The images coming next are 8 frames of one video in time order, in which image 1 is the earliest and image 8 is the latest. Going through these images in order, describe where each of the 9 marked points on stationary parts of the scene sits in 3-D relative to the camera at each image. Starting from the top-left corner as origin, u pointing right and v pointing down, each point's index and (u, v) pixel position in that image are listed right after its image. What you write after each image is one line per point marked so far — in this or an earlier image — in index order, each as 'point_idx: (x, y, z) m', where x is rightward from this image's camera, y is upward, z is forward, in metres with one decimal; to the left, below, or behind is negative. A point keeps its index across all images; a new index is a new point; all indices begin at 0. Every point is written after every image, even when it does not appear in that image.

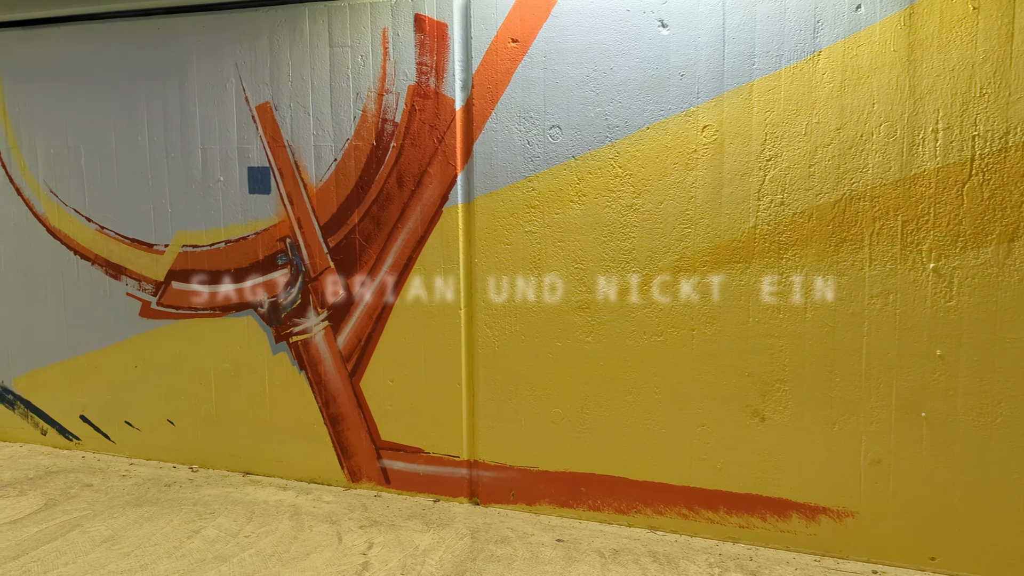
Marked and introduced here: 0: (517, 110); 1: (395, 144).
0: (0.0, +0.7, +3.4) m
1: (-0.5, +0.6, +3.6) m
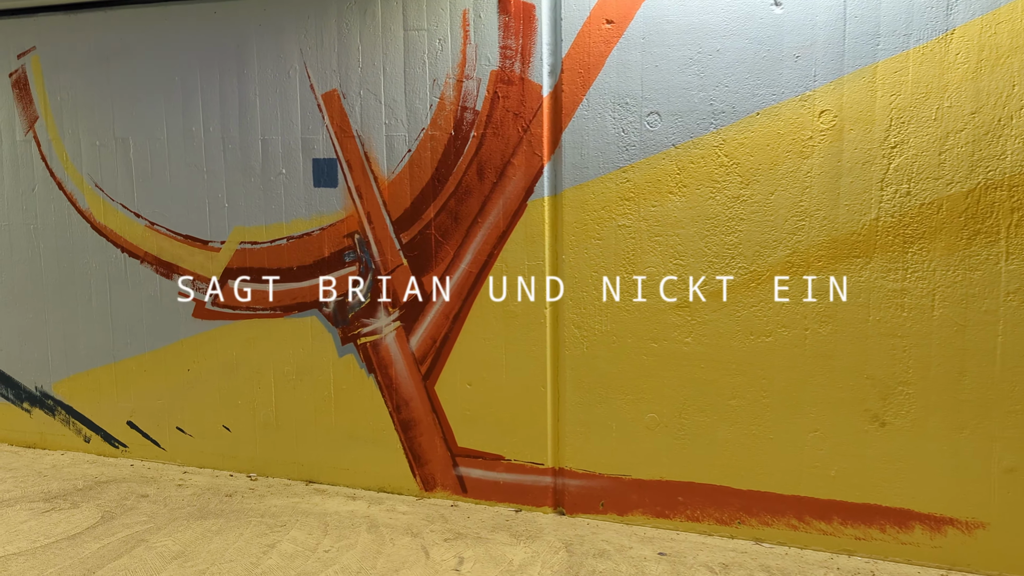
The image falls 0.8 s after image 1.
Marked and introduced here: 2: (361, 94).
0: (+0.4, +0.7, +3.2) m
1: (-0.1, +0.6, +3.4) m
2: (-0.6, +0.8, +3.6) m
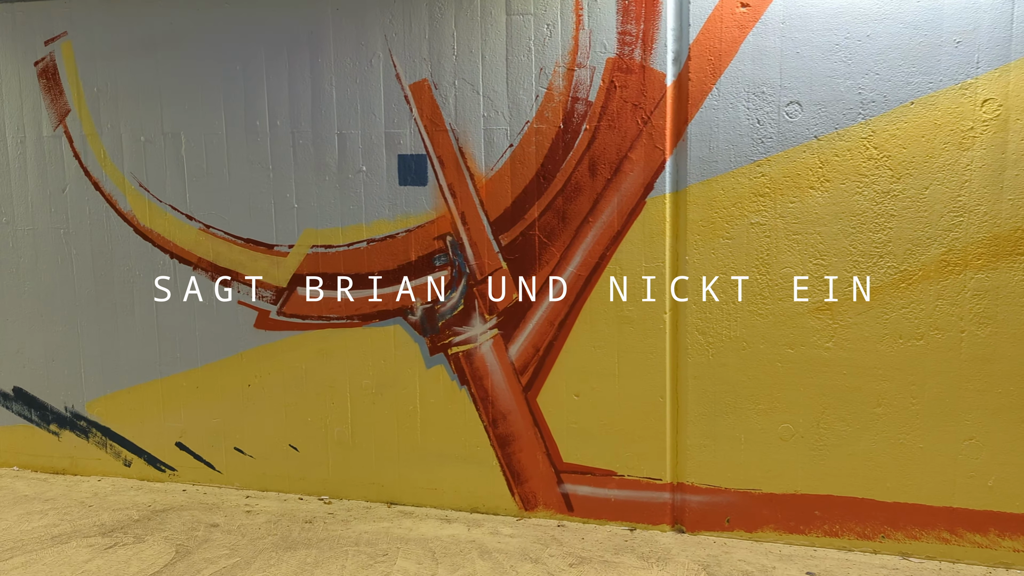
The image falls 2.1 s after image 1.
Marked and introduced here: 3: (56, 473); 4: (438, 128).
0: (+0.8, +0.7, +3.0) m
1: (+0.3, +0.6, +3.2) m
2: (-0.2, +0.8, +3.3) m
3: (-2.1, -0.9, +4.1) m
4: (-0.3, +0.6, +3.3) m
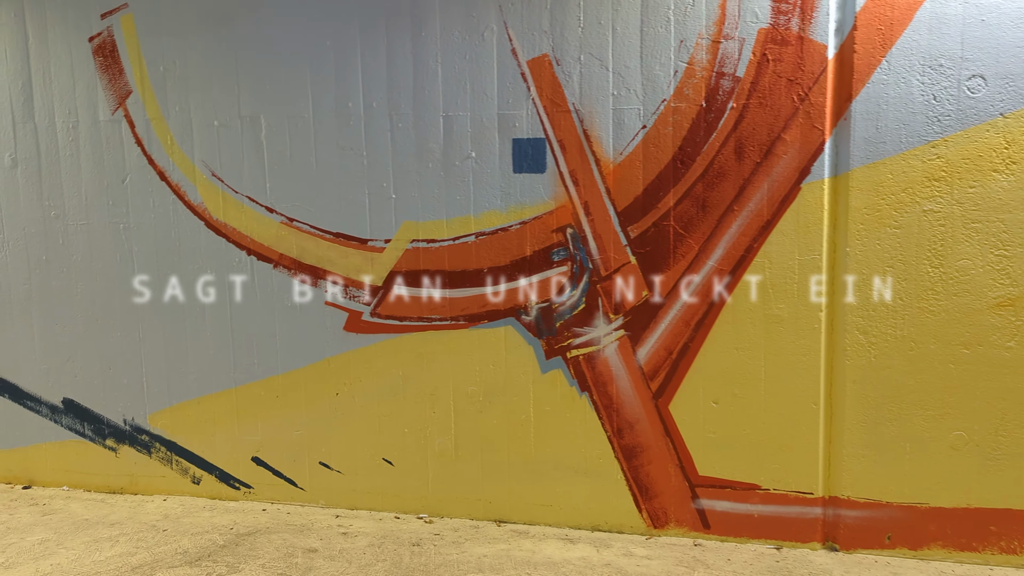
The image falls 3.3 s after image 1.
0: (+1.2, +0.7, +2.7) m
1: (+0.7, +0.6, +2.9) m
2: (+0.2, +0.8, +3.0) m
3: (-1.7, -0.9, +3.7) m
4: (+0.2, +0.6, +3.0) m
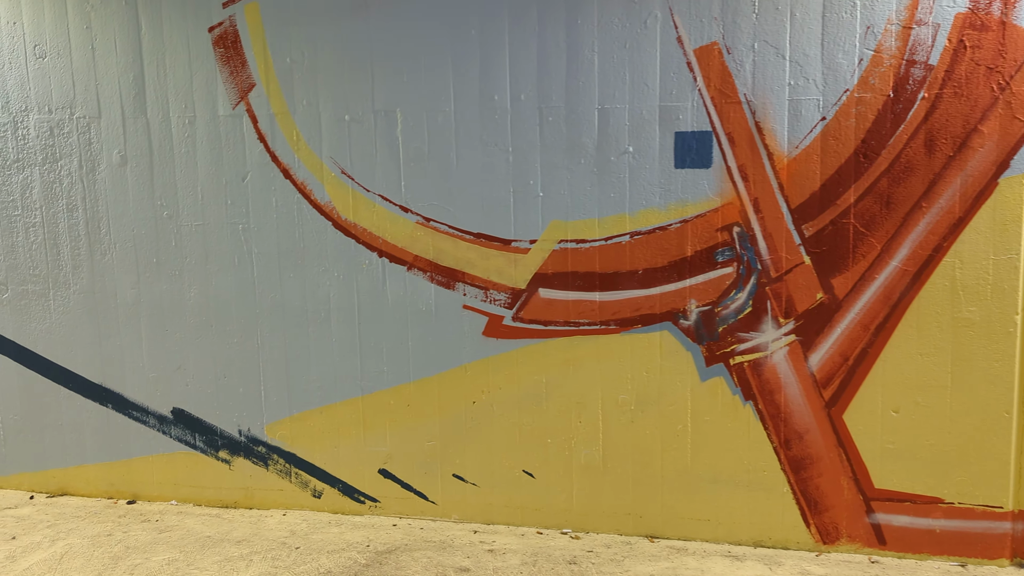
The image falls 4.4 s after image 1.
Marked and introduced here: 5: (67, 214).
0: (+1.8, +0.7, +2.5) m
1: (+1.2, +0.6, +2.7) m
2: (+0.8, +0.8, +2.8) m
3: (-1.1, -0.9, +3.6) m
4: (+0.7, +0.6, +2.8) m
5: (-1.8, +0.3, +3.5) m
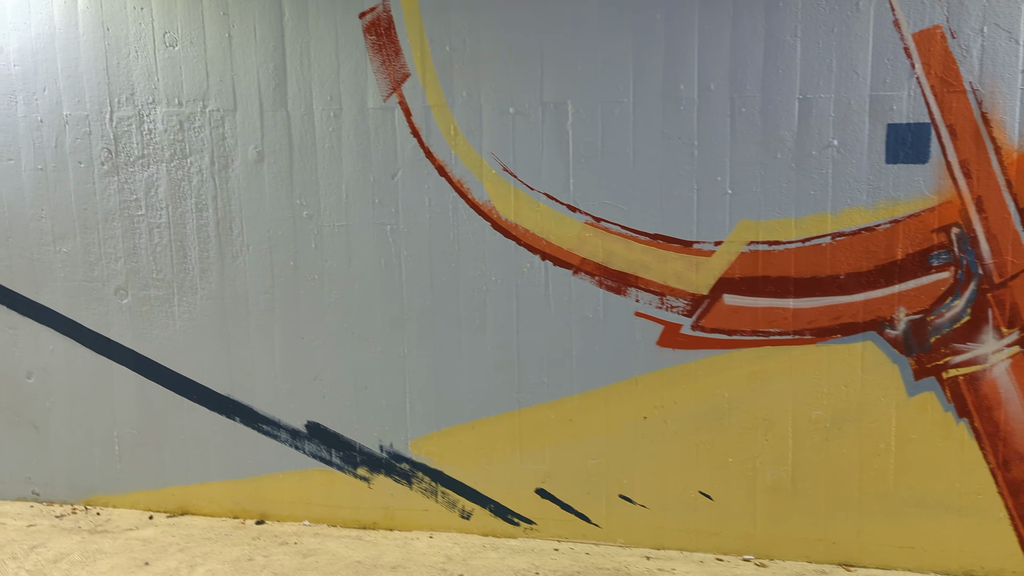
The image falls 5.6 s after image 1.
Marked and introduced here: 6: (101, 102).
0: (+2.3, +0.7, +2.2) m
1: (+1.8, +0.6, +2.4) m
2: (+1.3, +0.7, +2.5) m
3: (-0.5, -0.9, +3.3) m
4: (+1.3, +0.6, +2.6) m
5: (-1.2, +0.3, +3.3) m
6: (-1.5, +0.7, +3.3) m
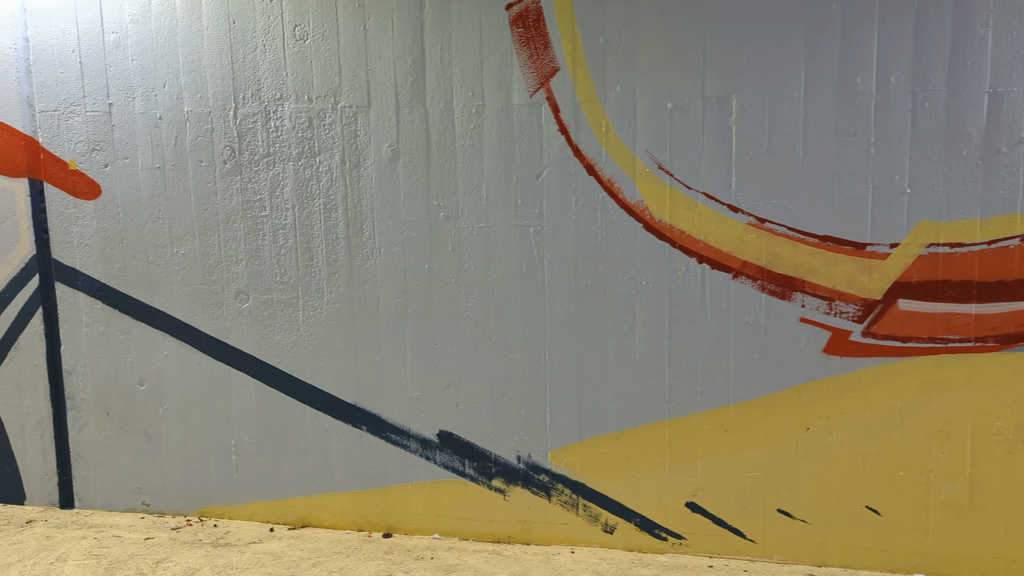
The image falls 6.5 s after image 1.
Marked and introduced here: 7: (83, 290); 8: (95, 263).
0: (+2.8, +0.7, +2.1) m
1: (+2.3, +0.6, +2.3) m
2: (+1.8, +0.7, +2.4) m
3: (0.0, -0.9, +3.2) m
4: (+1.8, +0.6, +2.4) m
5: (-0.7, +0.3, +3.2) m
6: (-1.0, +0.7, +3.2) m
7: (-1.7, 0.0, +3.4) m
8: (-1.6, +0.1, +3.4) m
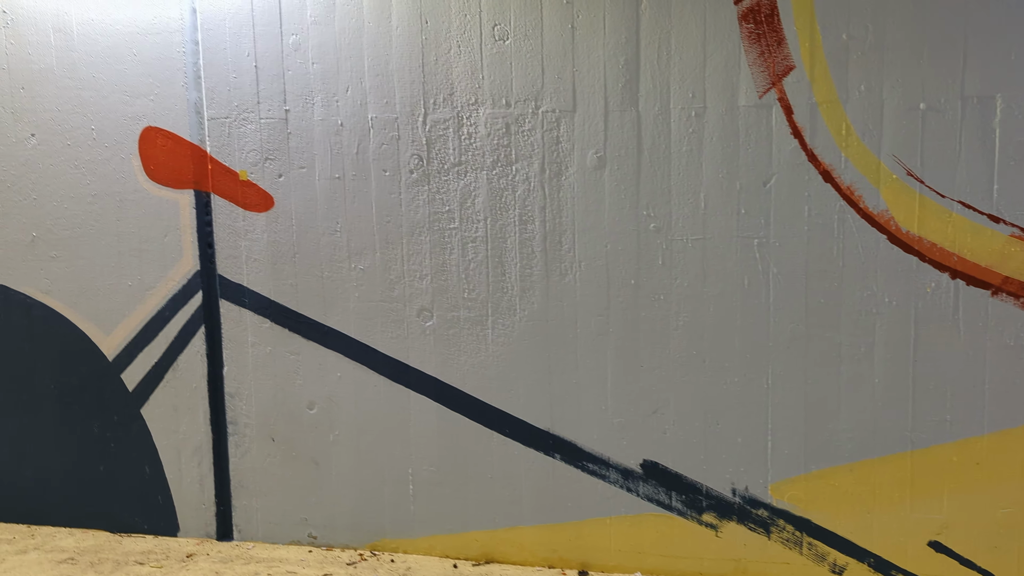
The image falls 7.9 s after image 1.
0: (+3.5, +0.6, +1.8) m
1: (+3.0, +0.5, +2.0) m
2: (+2.5, +0.7, +2.1) m
3: (+0.6, -1.0, +2.9) m
4: (+2.5, +0.5, +2.2) m
5: (0.0, +0.2, +2.9) m
6: (-0.3, +0.6, +3.0) m
7: (-1.0, -0.1, +3.2) m
8: (-0.9, 0.0, +3.2) m
